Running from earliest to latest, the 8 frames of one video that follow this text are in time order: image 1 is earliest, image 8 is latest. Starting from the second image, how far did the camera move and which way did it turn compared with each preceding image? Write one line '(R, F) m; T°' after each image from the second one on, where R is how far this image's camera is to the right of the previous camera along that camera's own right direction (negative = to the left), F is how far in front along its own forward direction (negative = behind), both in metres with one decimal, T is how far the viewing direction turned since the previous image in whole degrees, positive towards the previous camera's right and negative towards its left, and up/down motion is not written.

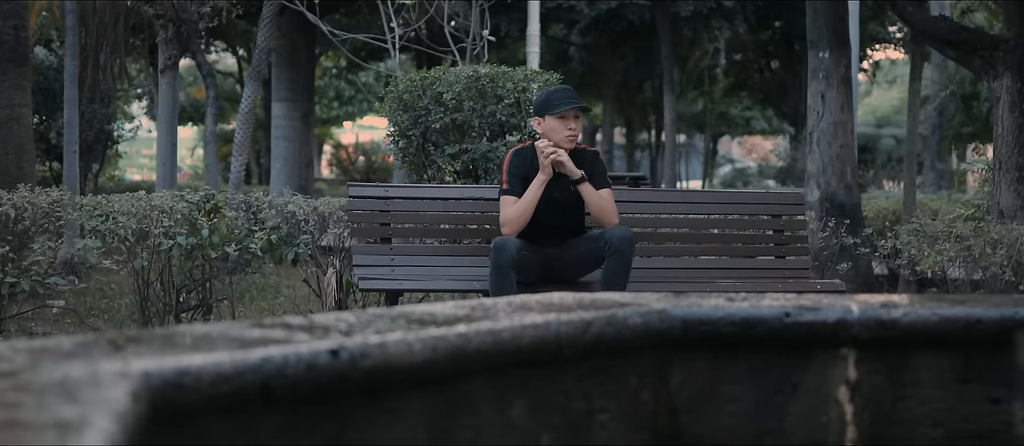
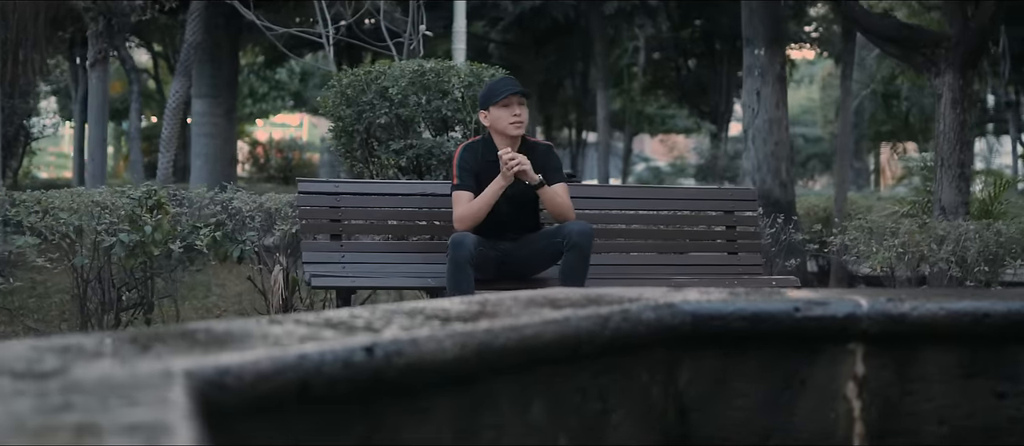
(-0.2, +0.1) m; +3°
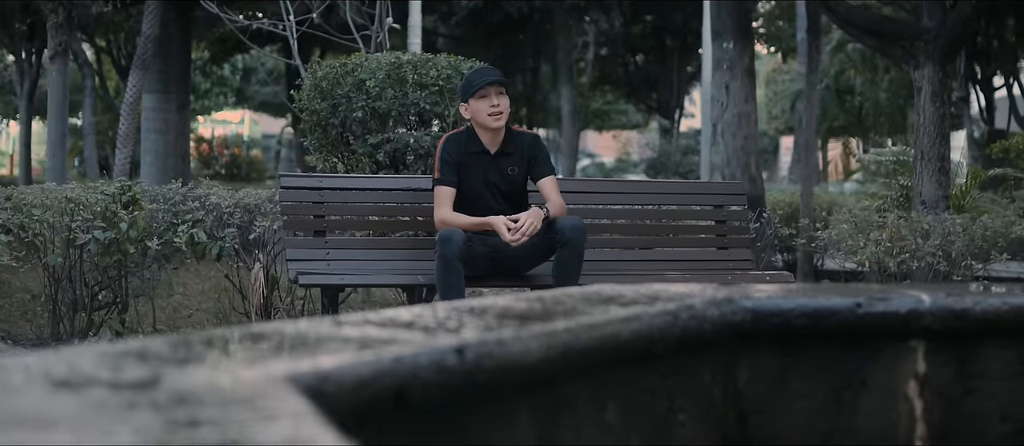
(-0.2, +0.1) m; +2°
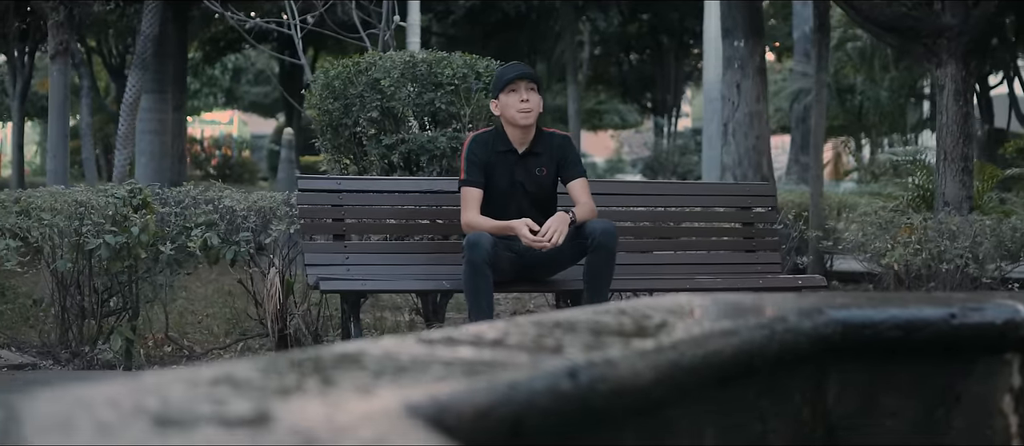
(-0.1, +0.2) m; +1°
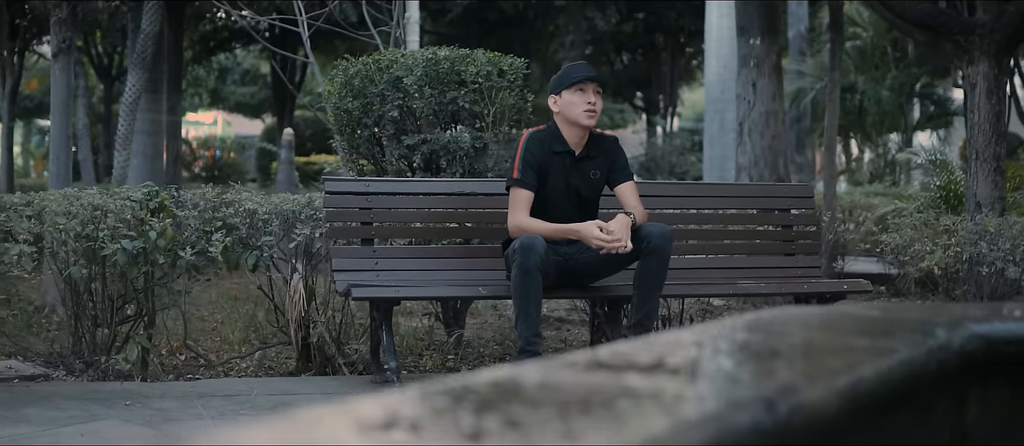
(-0.2, +0.2) m; +1°
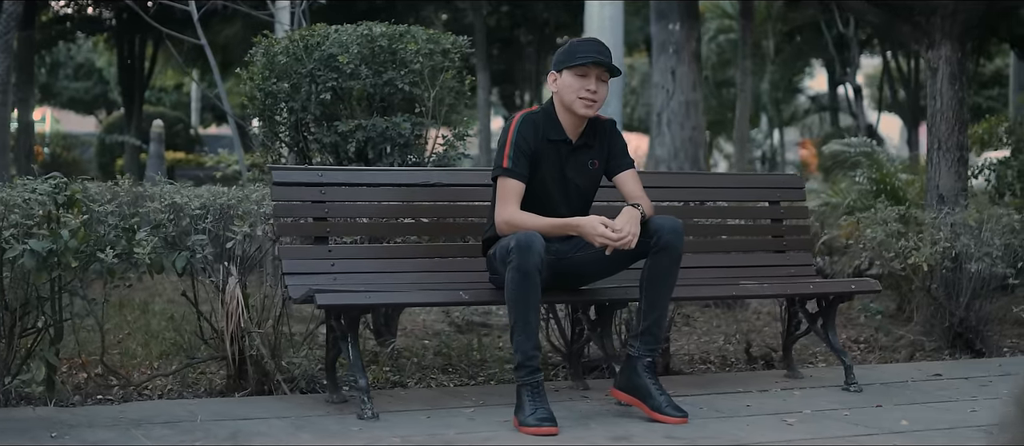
(-0.4, +0.7) m; +6°
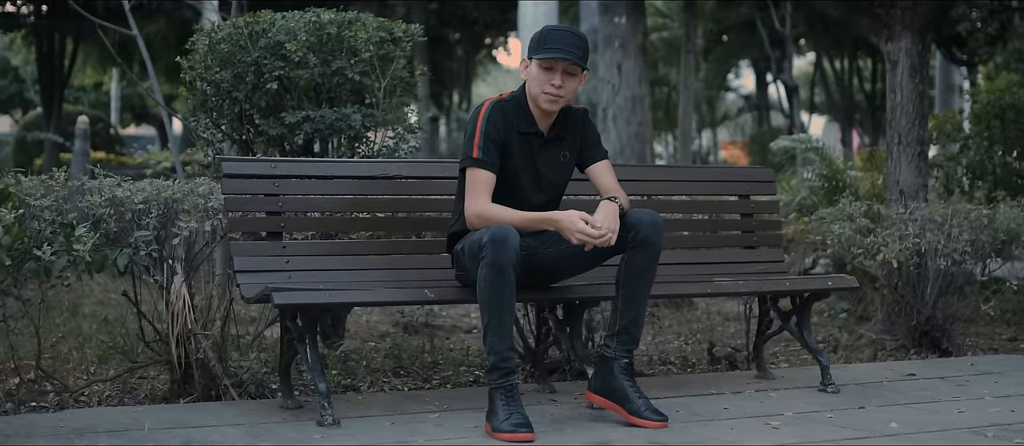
(-0.1, +0.2) m; +3°
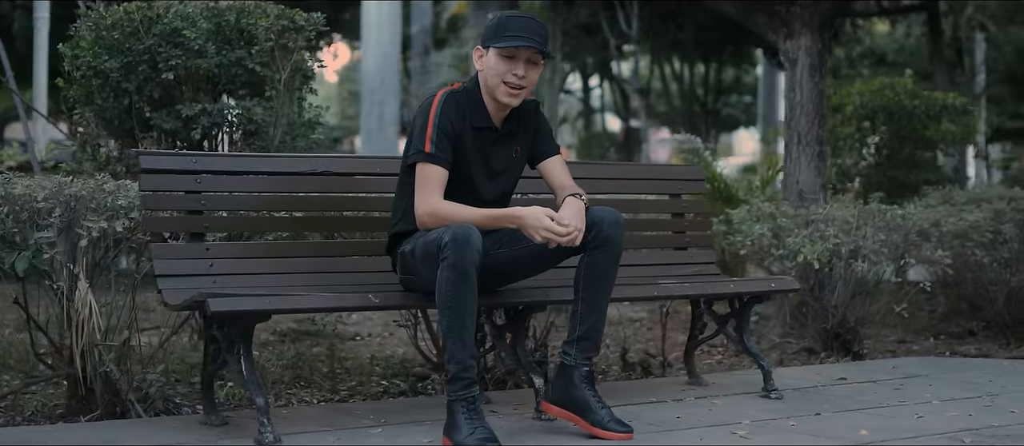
(-0.3, +0.3) m; +7°
